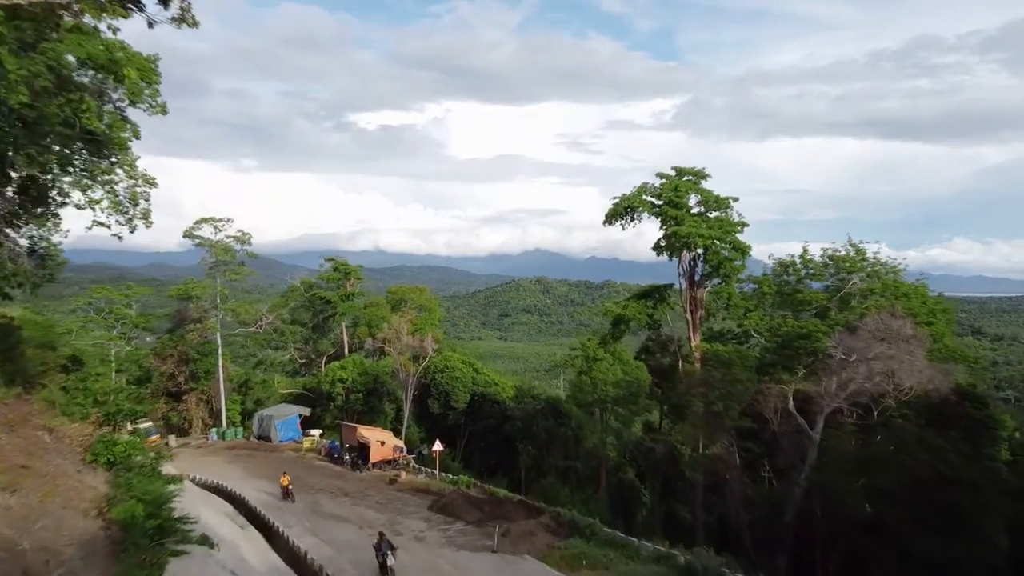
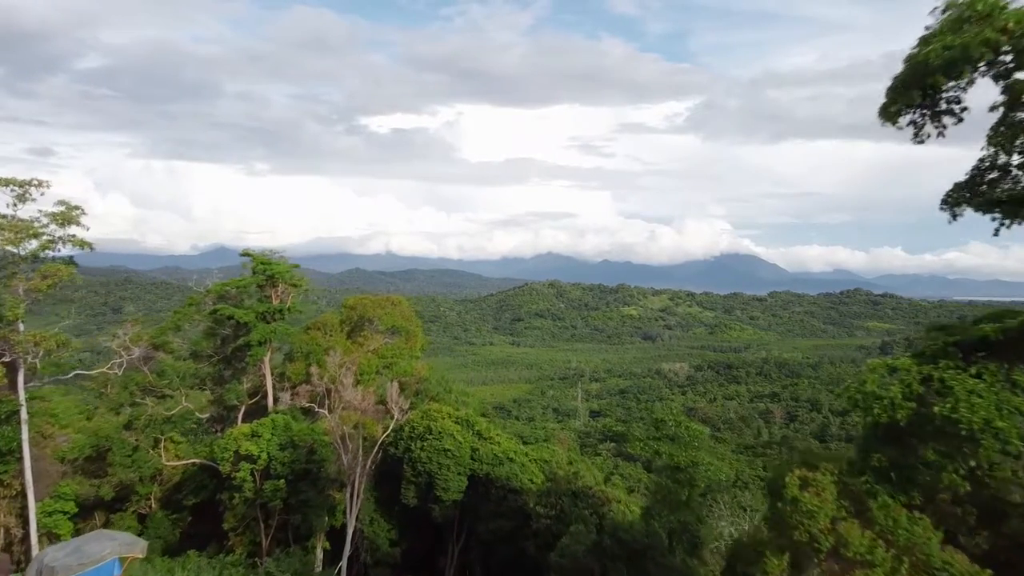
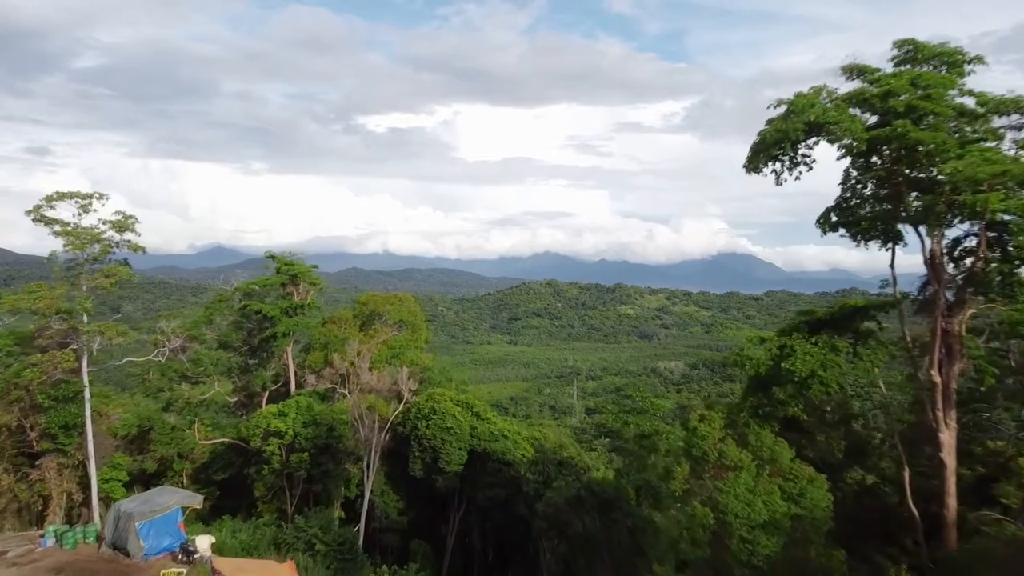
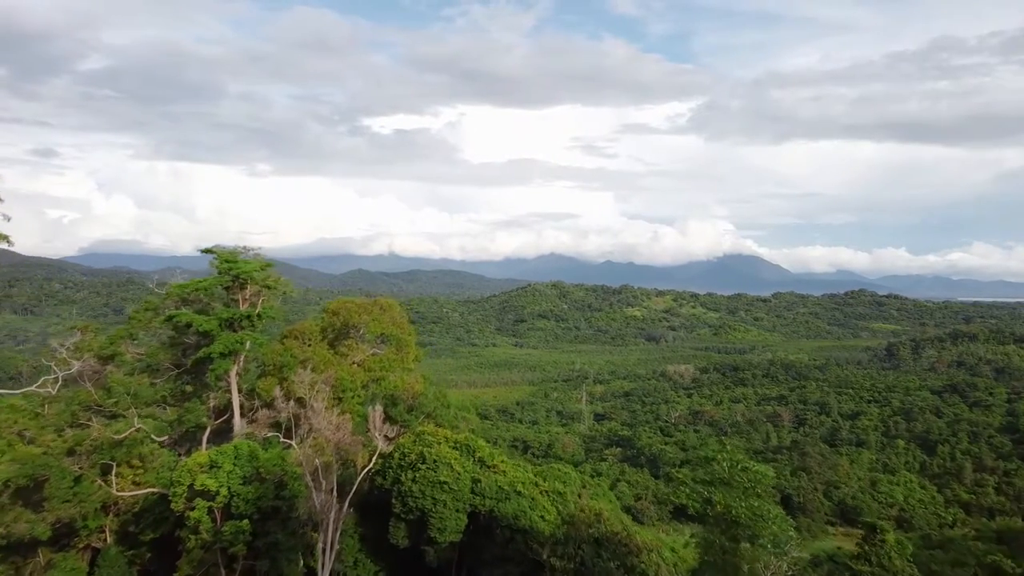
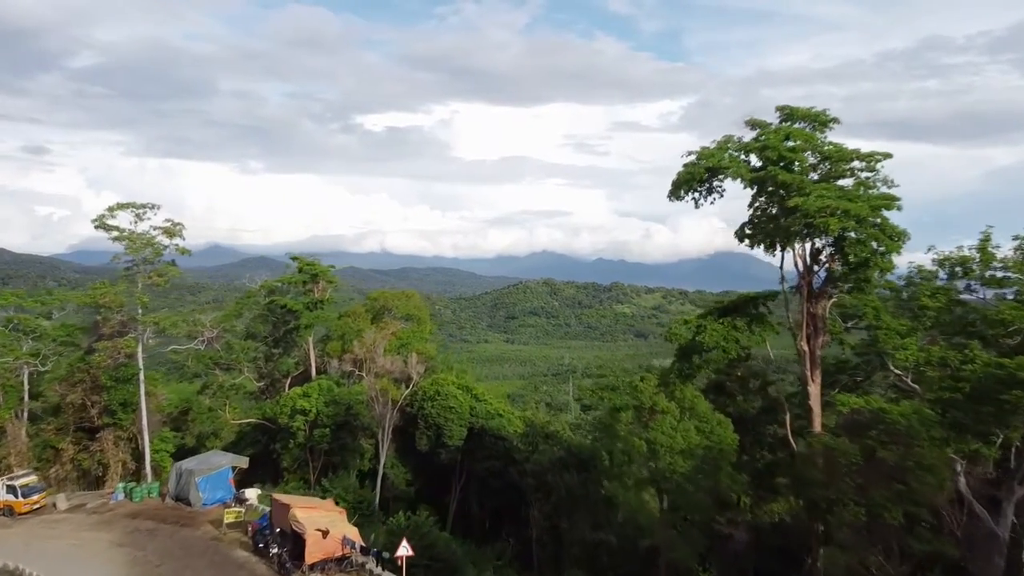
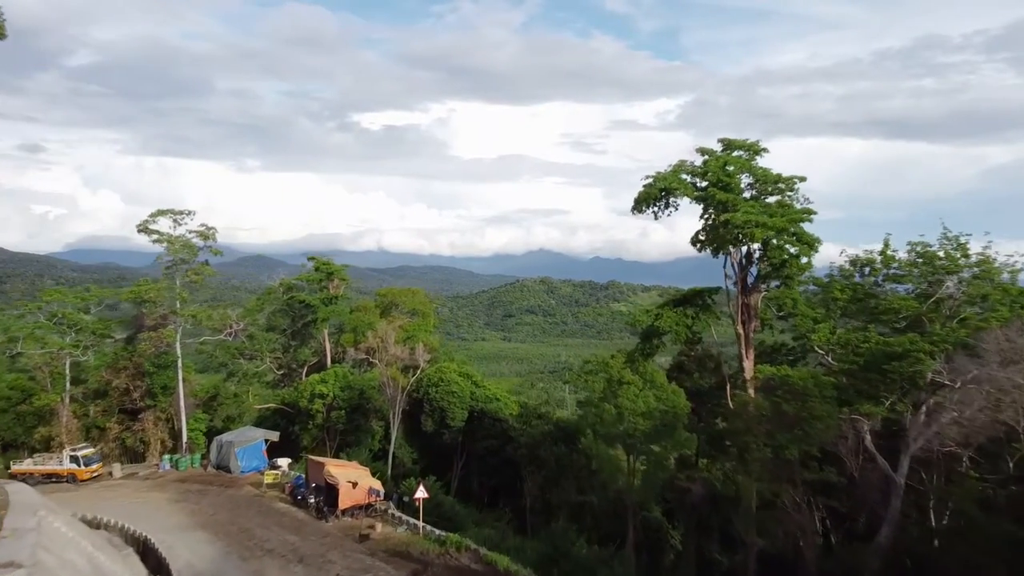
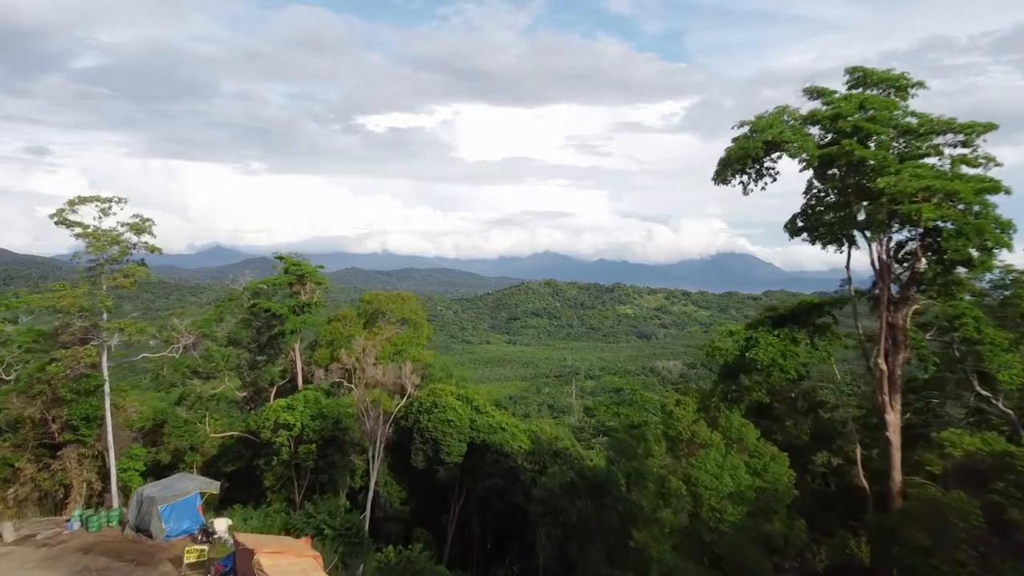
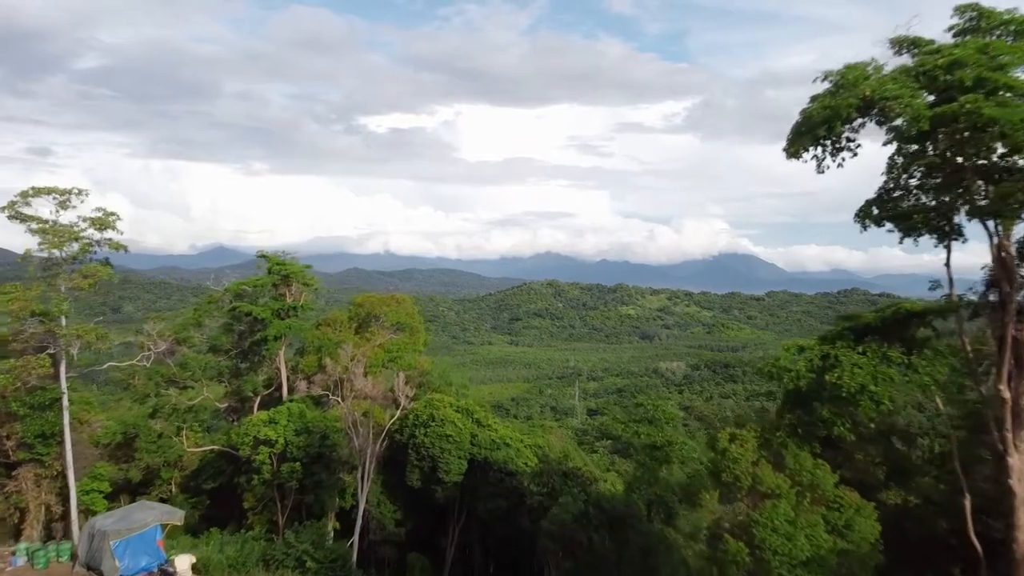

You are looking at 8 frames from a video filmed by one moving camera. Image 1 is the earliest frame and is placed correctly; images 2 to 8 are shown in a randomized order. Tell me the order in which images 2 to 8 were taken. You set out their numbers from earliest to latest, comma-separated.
6, 5, 7, 3, 8, 2, 4
